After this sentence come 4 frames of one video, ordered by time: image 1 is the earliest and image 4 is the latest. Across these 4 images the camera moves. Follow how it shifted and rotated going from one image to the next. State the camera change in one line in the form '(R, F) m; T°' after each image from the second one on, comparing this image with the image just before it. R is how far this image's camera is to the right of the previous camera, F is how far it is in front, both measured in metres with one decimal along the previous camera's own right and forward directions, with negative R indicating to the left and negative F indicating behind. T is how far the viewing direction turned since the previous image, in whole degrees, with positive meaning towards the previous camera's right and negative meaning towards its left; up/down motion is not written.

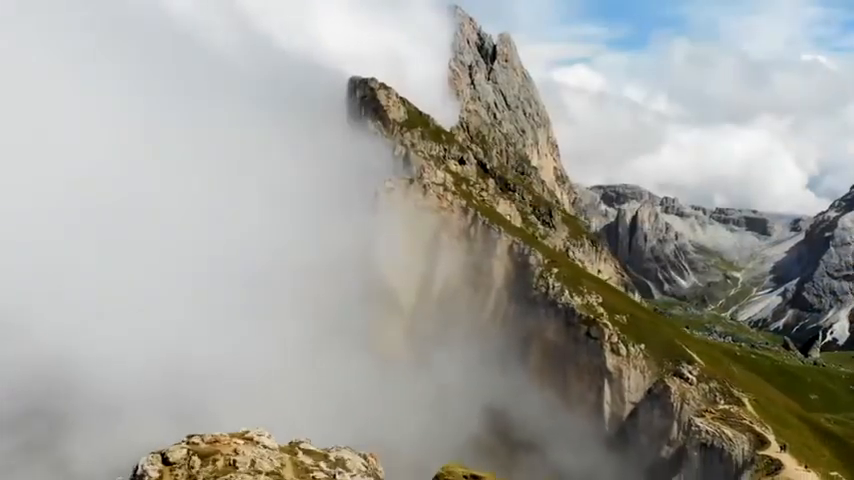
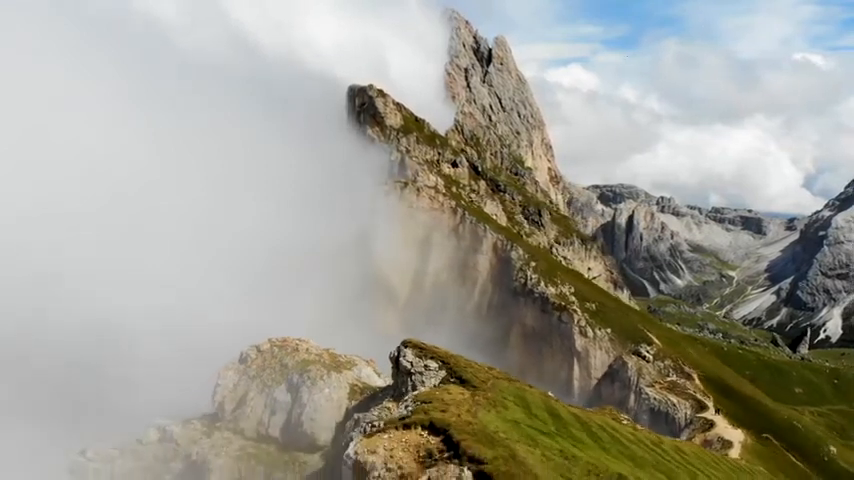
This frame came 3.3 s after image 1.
(+2.1, -27.9) m; 0°
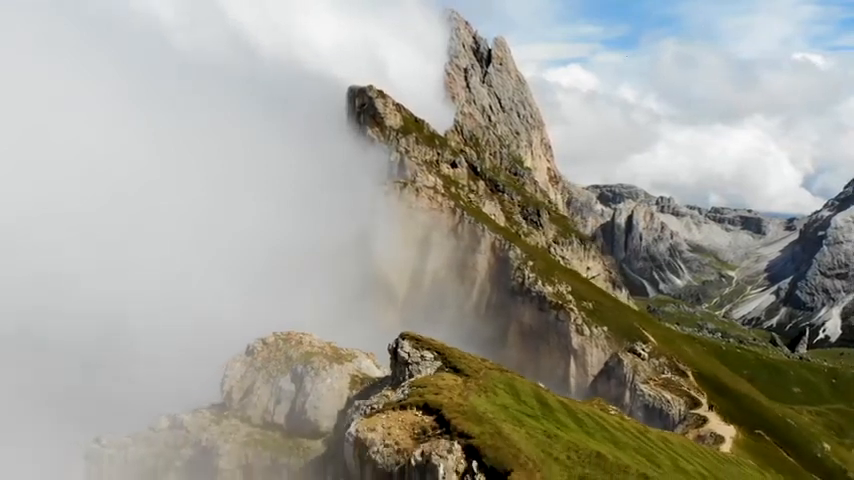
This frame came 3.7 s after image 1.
(+0.3, -3.4) m; 0°
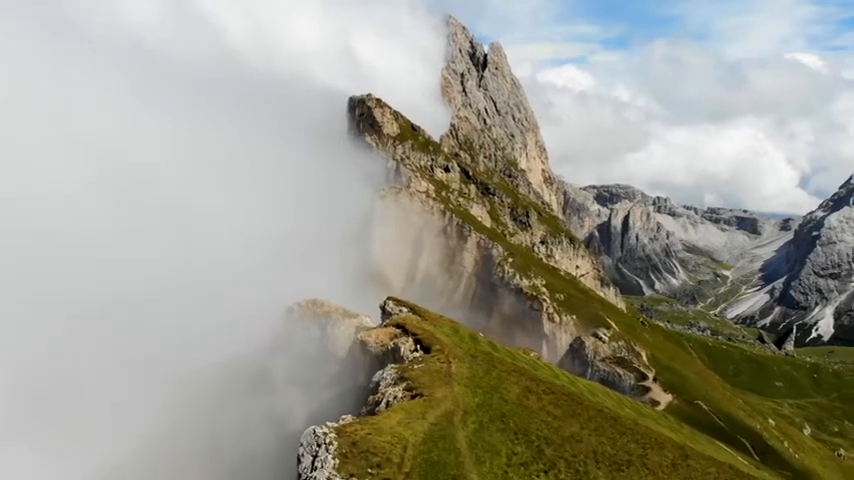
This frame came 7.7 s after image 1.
(+2.8, -34.4) m; 0°
